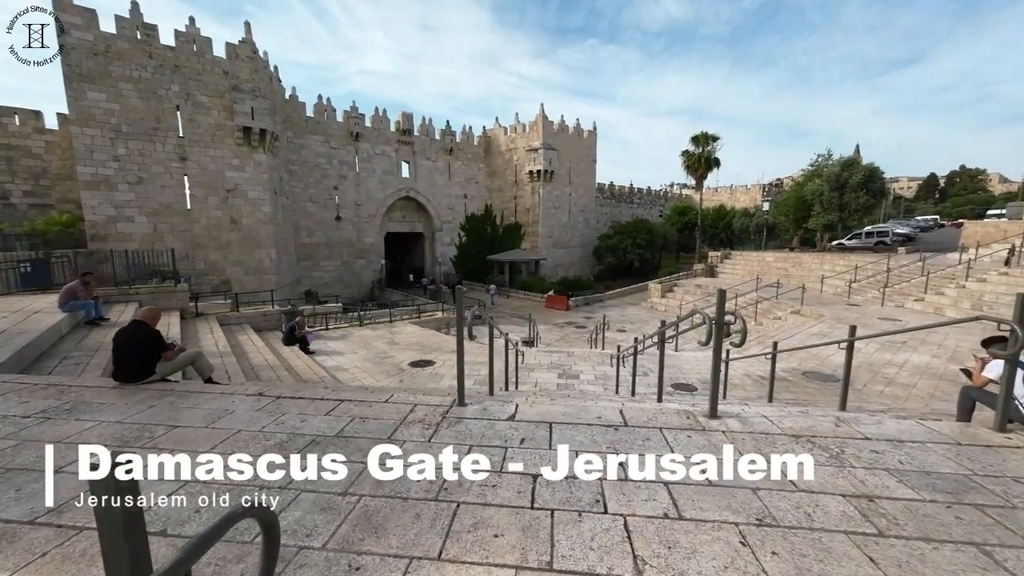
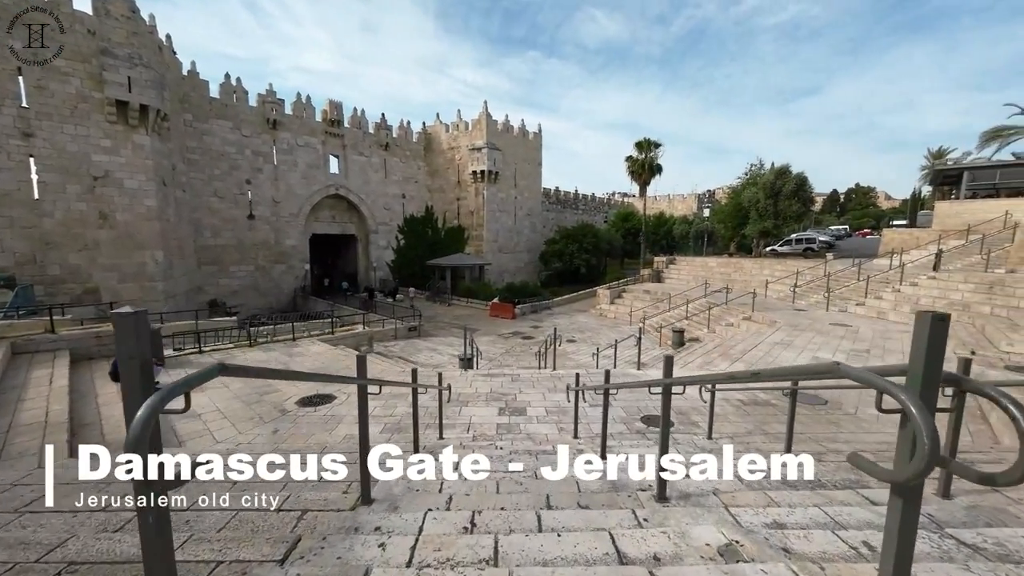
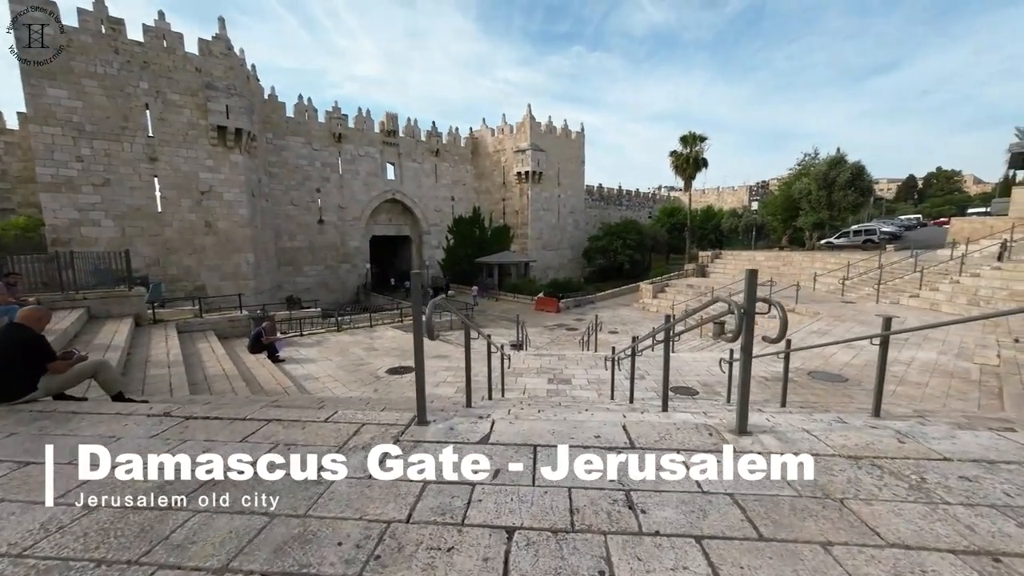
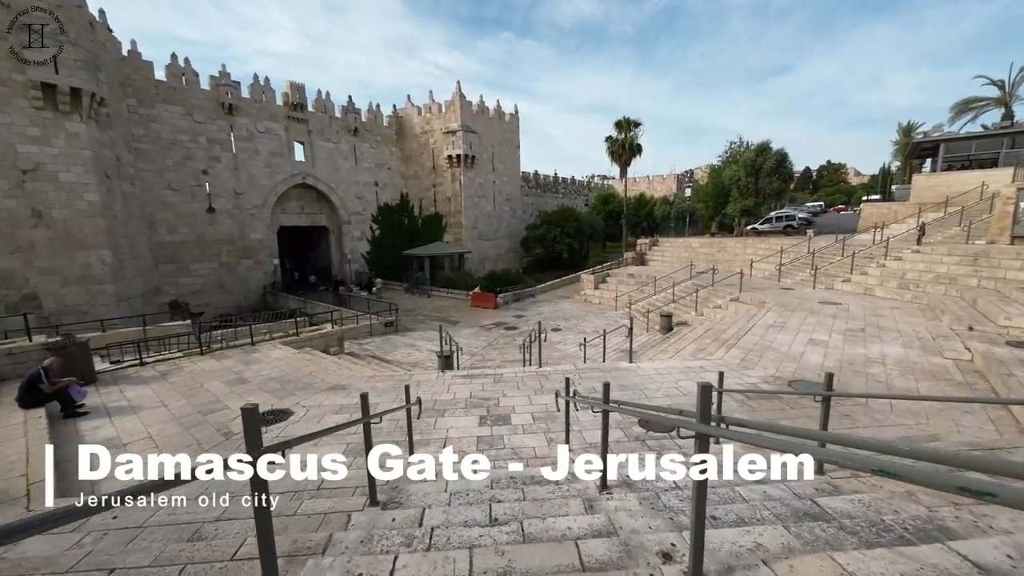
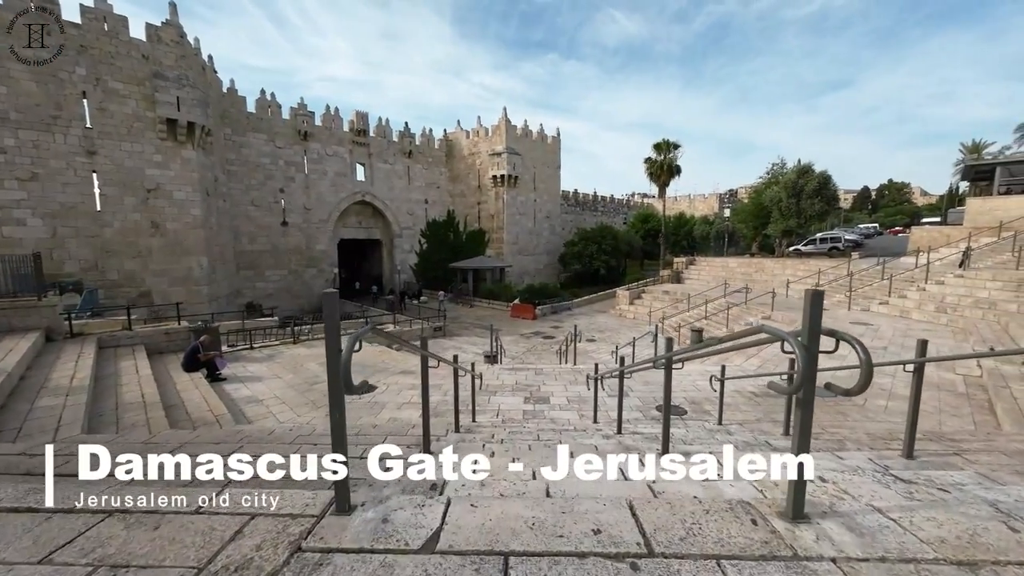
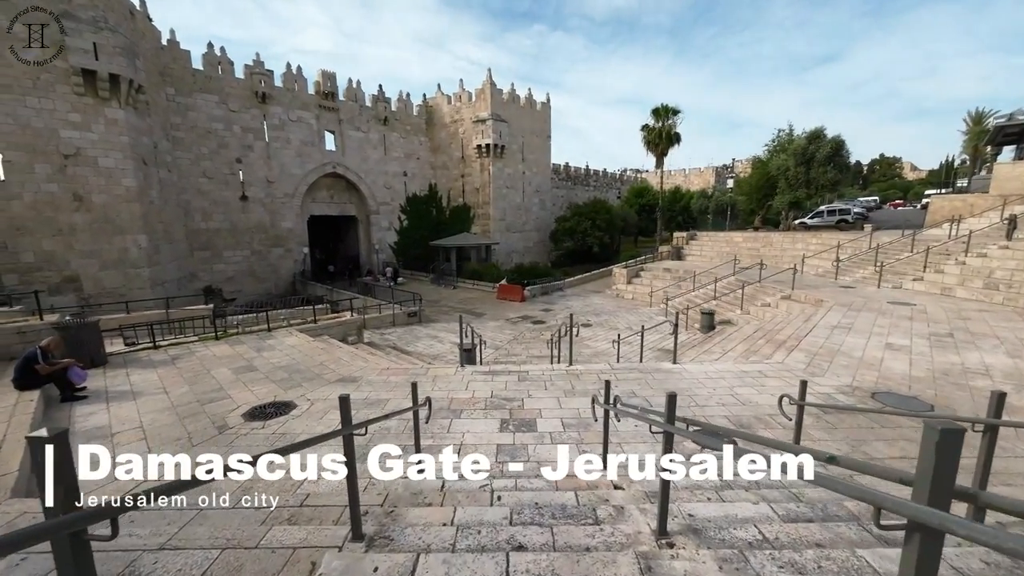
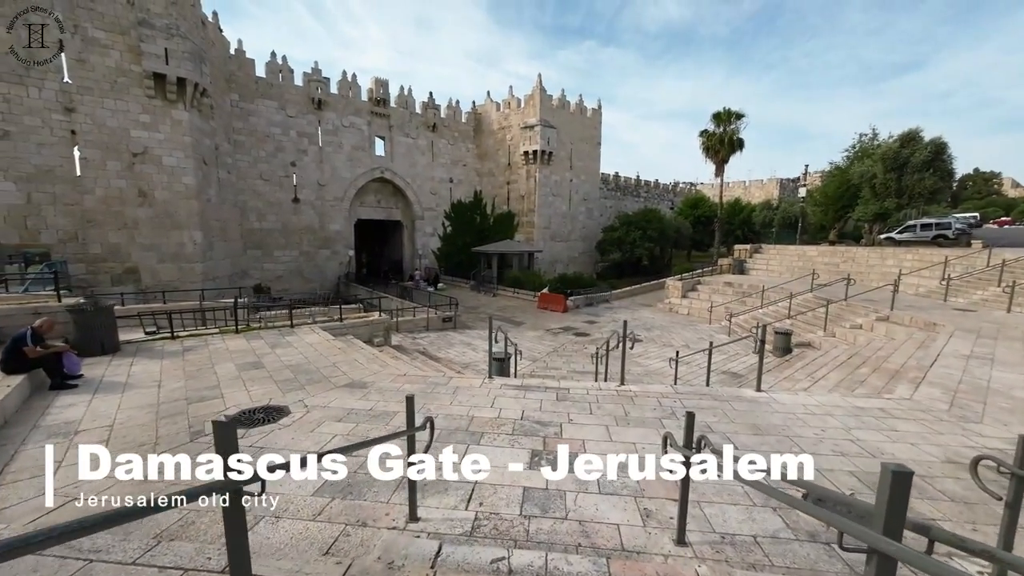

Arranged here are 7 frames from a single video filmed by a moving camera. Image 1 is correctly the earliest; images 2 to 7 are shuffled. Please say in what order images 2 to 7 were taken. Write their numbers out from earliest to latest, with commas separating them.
3, 5, 2, 4, 6, 7
